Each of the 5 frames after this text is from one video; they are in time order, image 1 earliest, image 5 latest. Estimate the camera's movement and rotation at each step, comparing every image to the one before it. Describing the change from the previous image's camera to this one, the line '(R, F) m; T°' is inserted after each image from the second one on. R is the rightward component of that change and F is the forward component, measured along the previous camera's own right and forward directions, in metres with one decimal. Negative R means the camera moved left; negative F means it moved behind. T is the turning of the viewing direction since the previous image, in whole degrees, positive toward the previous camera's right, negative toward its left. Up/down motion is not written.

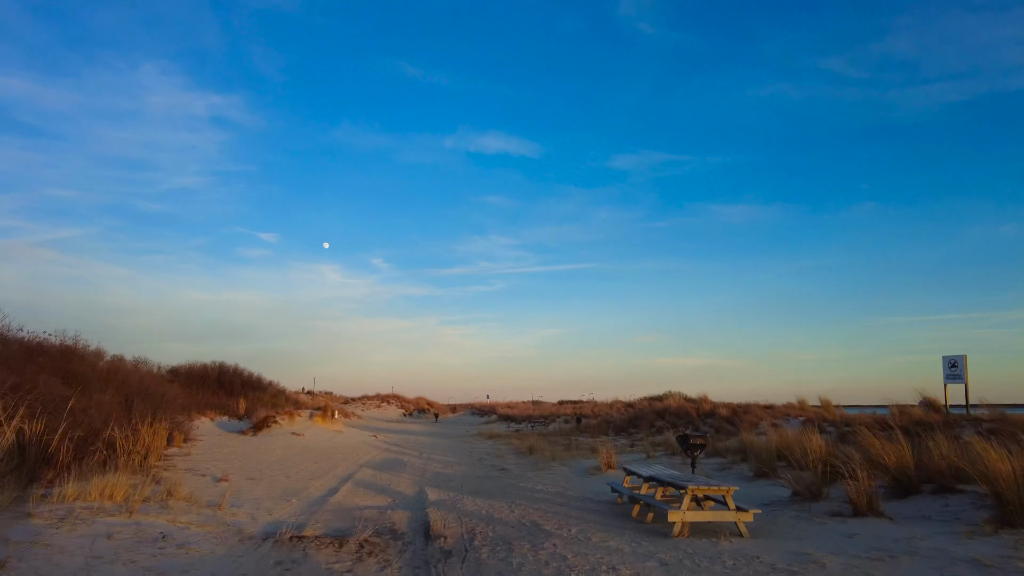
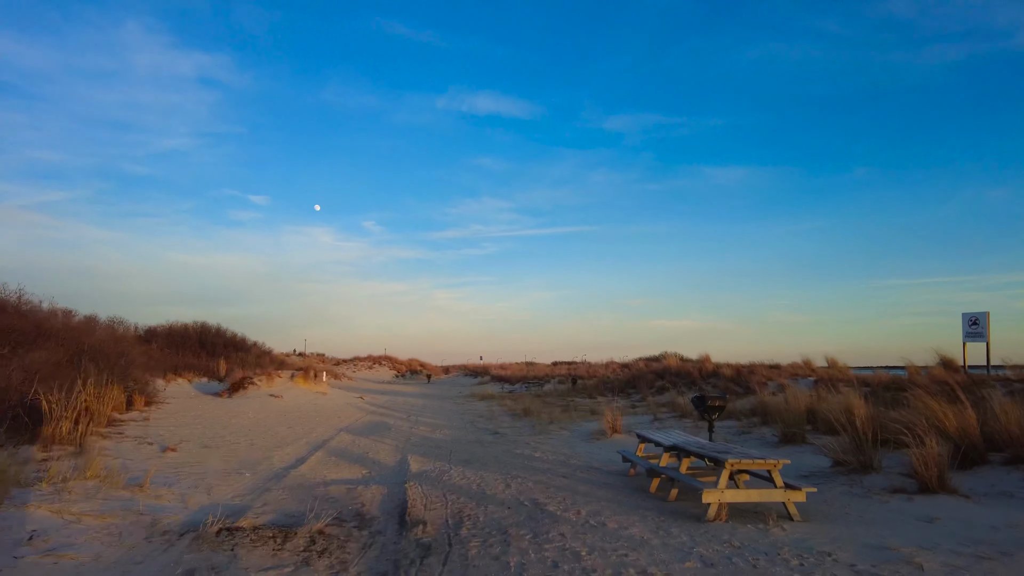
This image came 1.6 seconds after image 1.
(0.0, +1.7) m; +1°
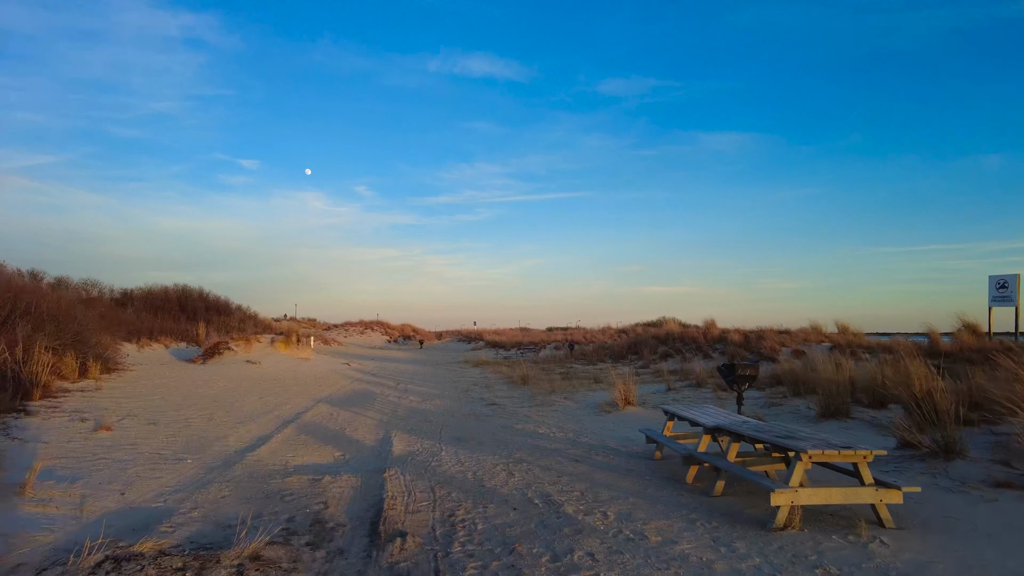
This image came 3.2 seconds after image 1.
(-0.1, +1.7) m; +1°
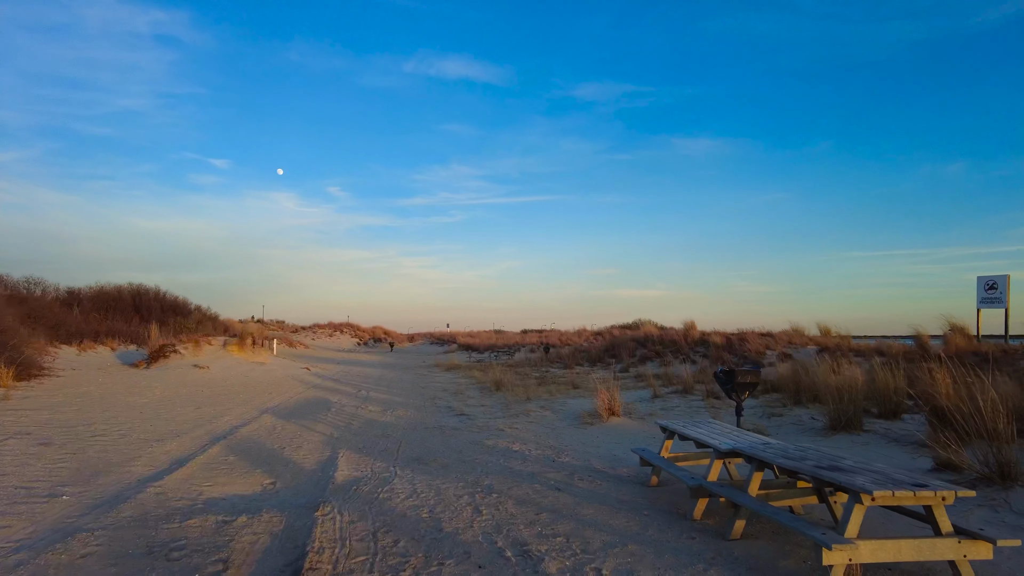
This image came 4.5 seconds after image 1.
(+0.1, +1.3) m; +2°
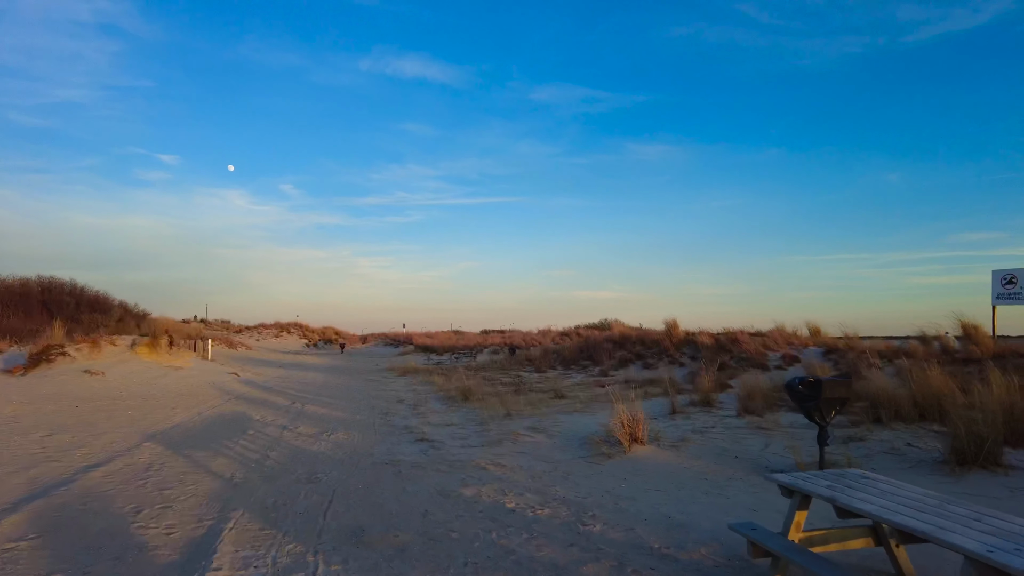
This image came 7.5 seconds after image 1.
(-0.4, +3.0) m; +4°
